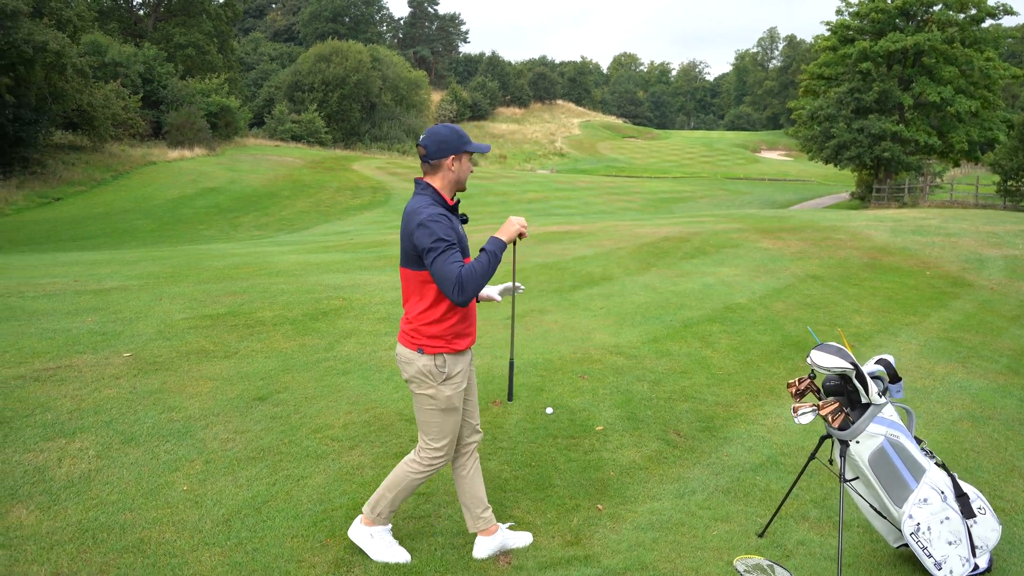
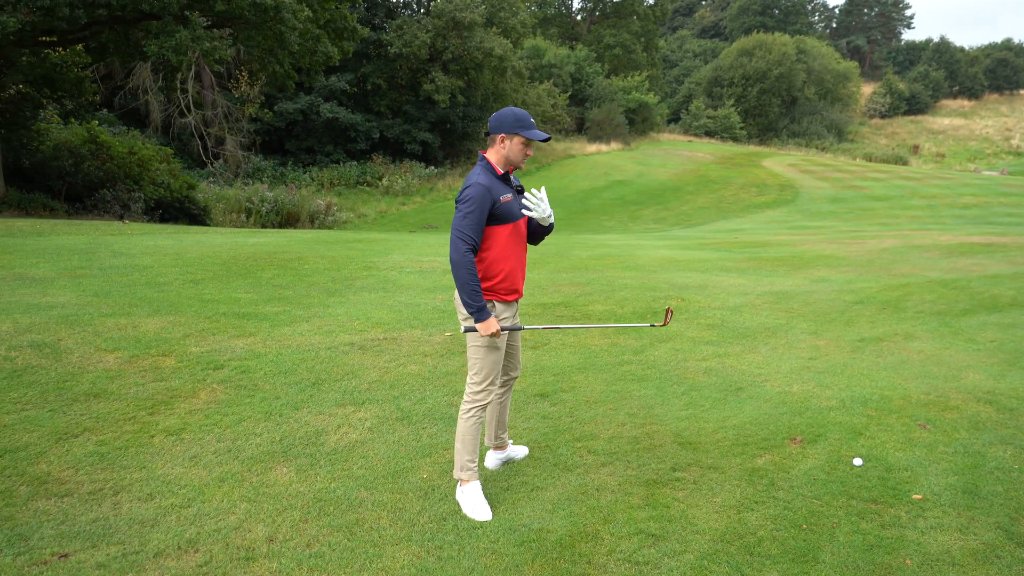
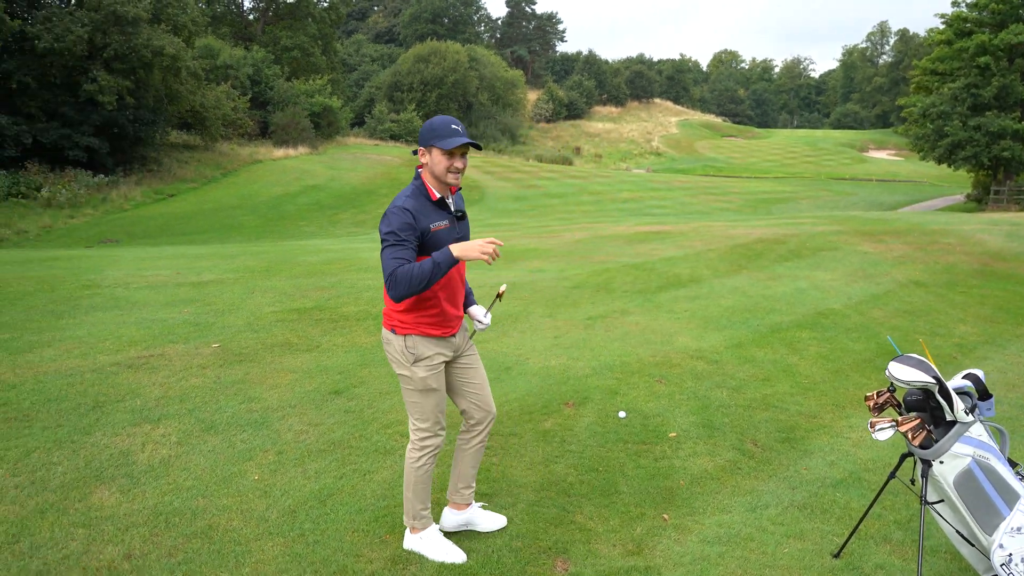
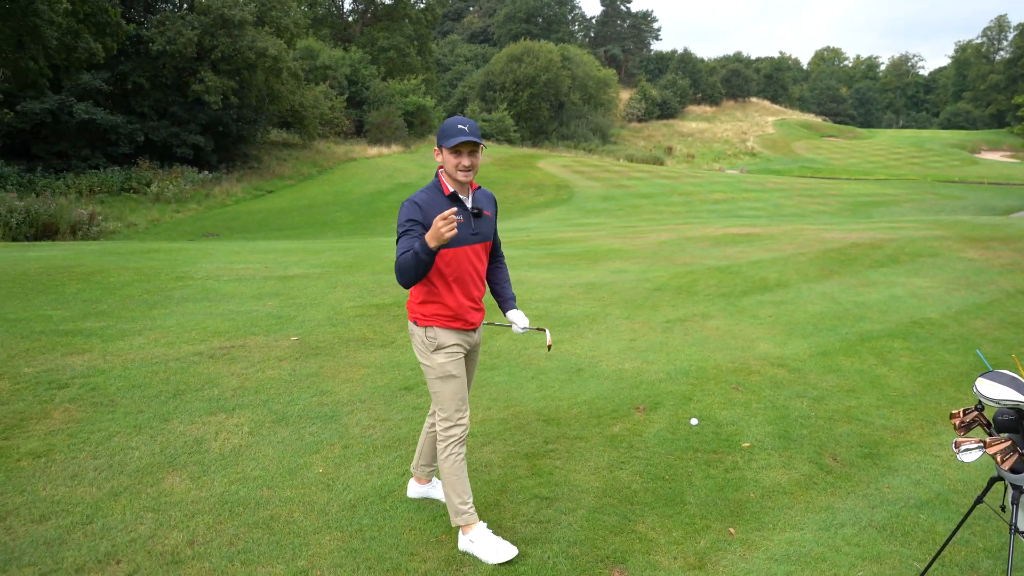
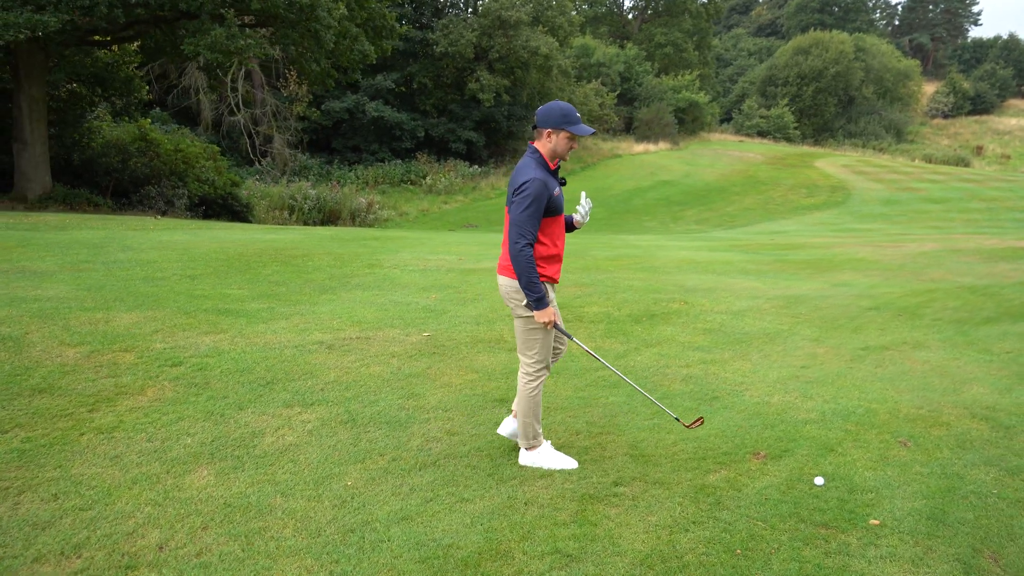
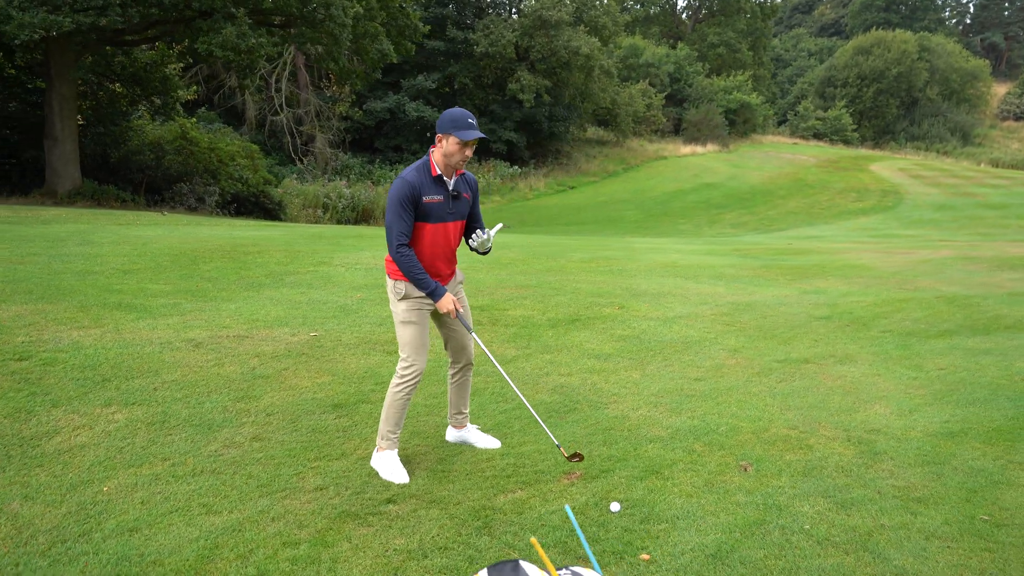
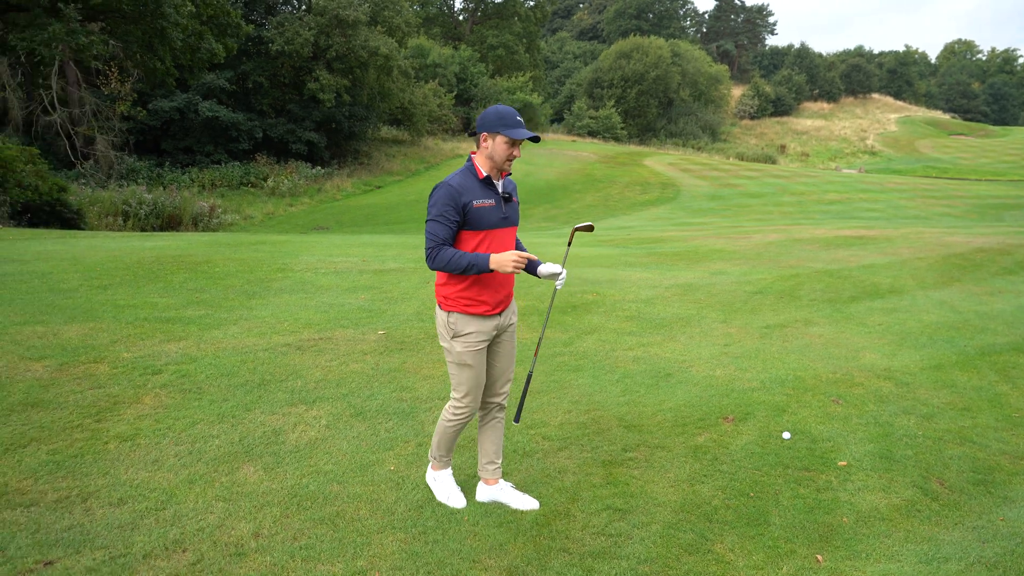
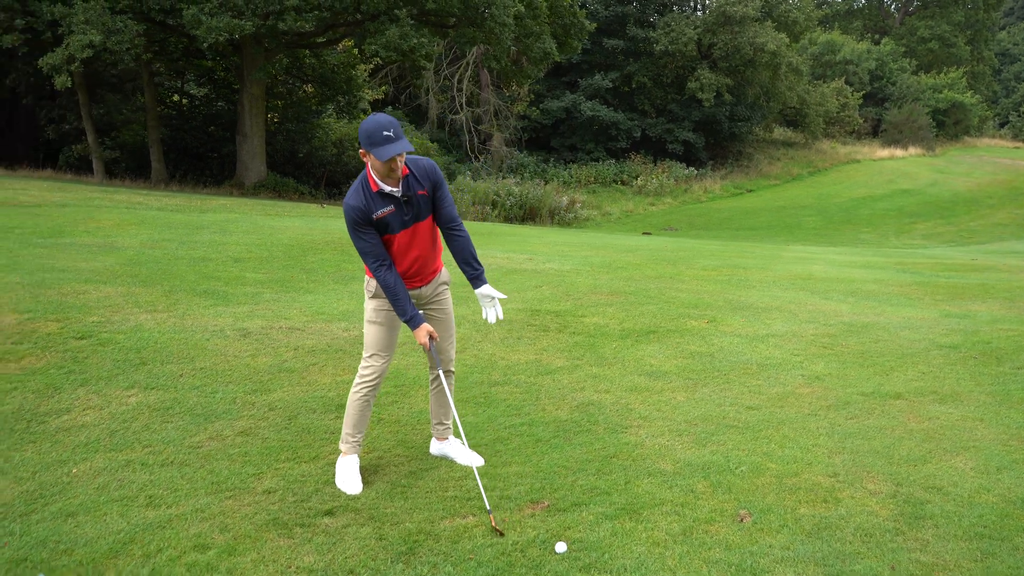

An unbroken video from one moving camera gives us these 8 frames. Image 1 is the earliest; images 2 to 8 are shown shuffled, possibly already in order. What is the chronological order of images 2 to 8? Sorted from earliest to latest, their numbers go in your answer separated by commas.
3, 4, 7, 2, 5, 6, 8
